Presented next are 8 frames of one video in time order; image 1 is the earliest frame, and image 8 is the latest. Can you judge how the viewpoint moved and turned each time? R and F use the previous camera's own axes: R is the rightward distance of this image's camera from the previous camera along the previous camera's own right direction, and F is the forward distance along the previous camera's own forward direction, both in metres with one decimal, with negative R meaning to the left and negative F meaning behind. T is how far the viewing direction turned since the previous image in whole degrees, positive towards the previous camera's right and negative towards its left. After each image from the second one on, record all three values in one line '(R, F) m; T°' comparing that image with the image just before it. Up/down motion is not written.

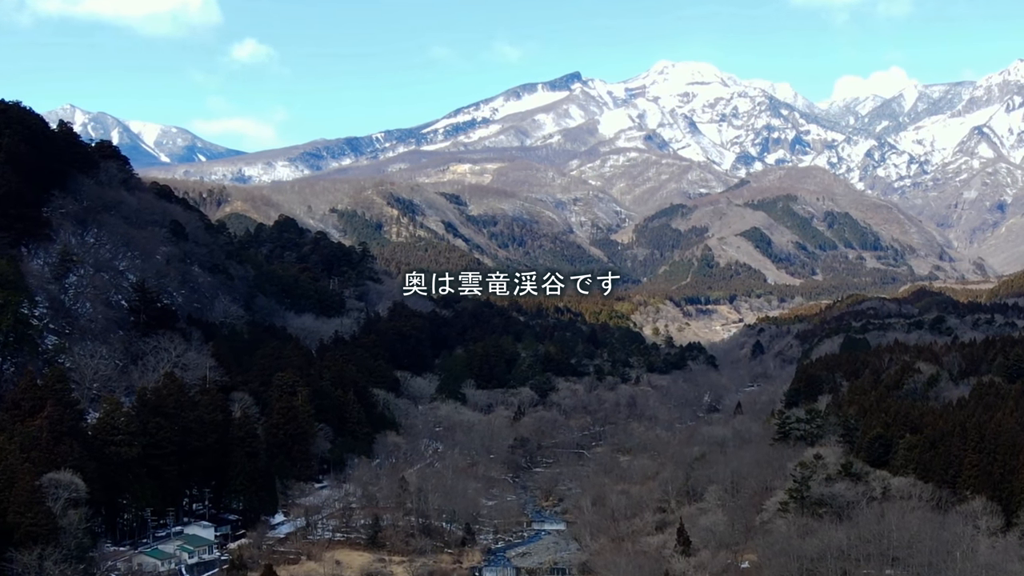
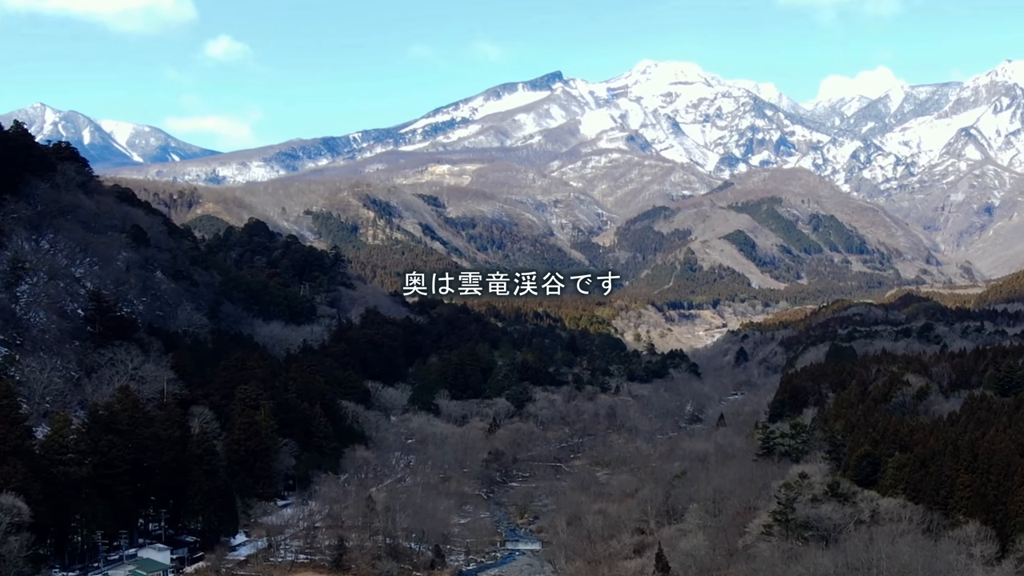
(+0.5, +2.7) m; +1°
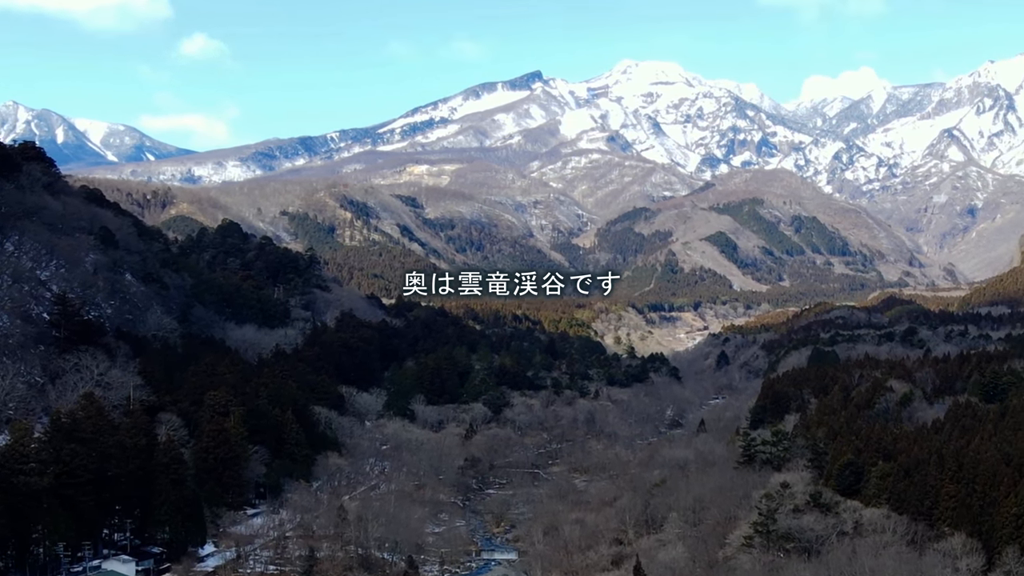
(+0.3, +1.4) m; +1°
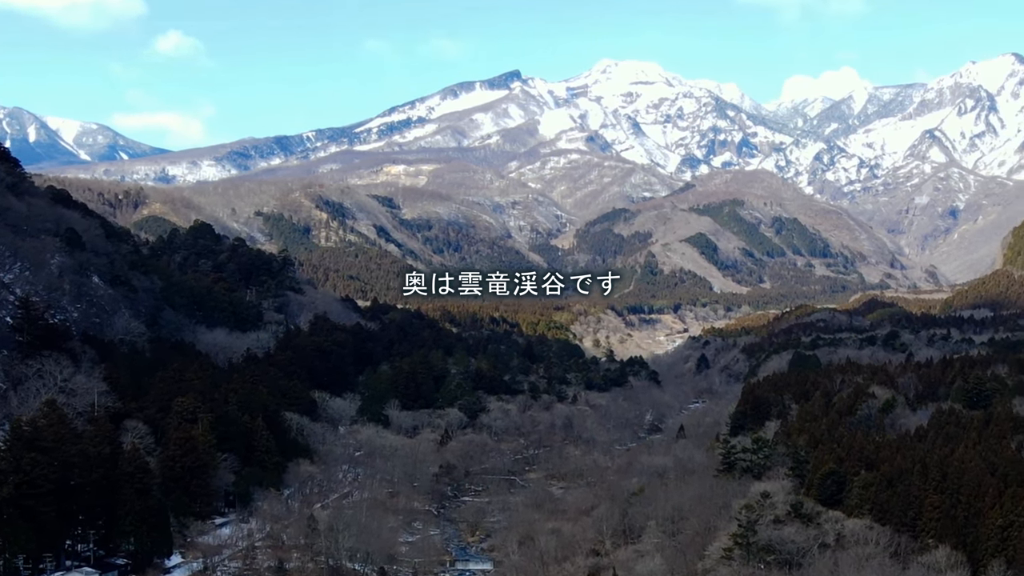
(+0.2, +1.4) m; +1°
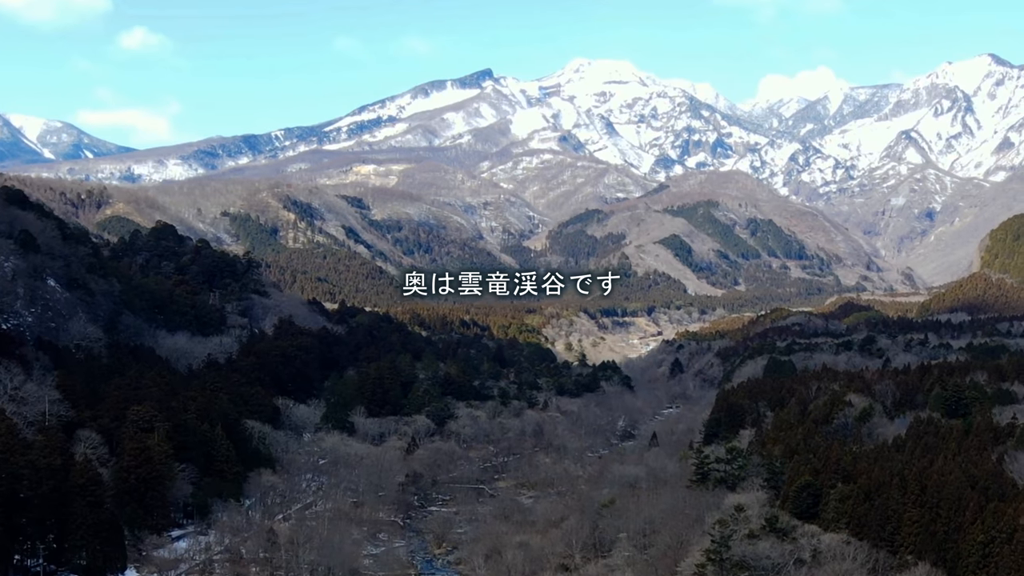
(+0.3, +1.8) m; +1°
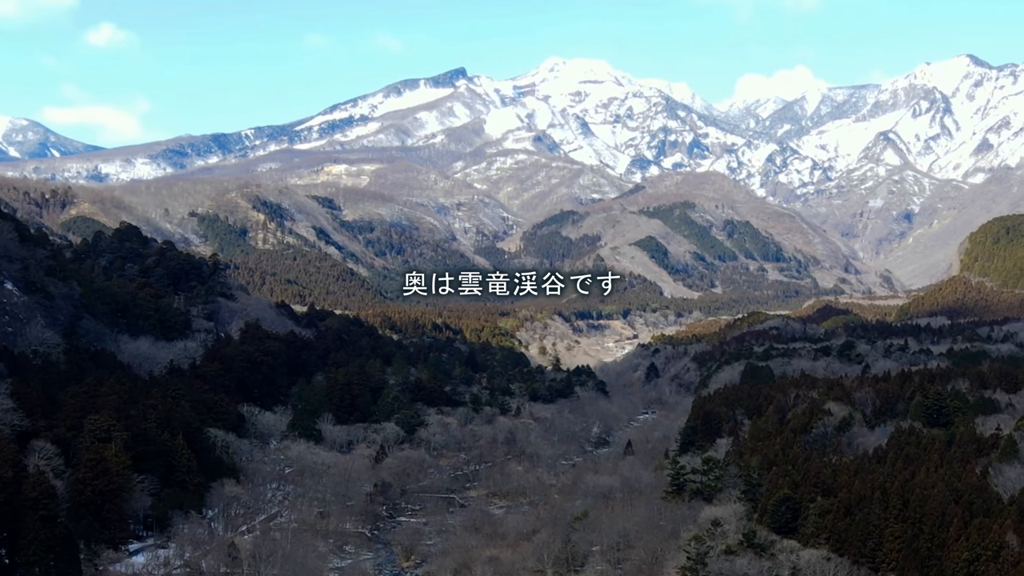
(+0.2, +1.7) m; +1°
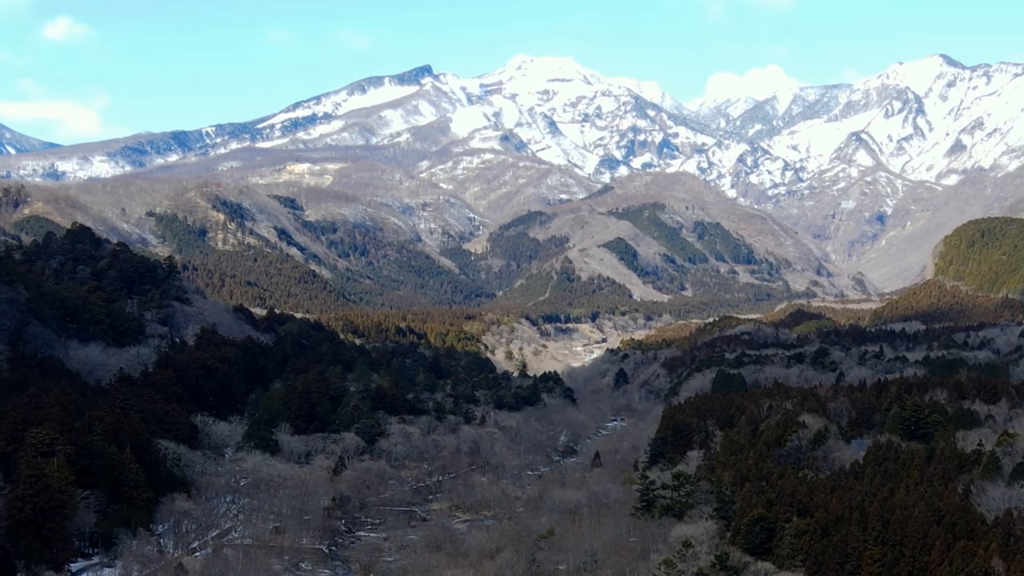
(+0.2, +2.3) m; +1°
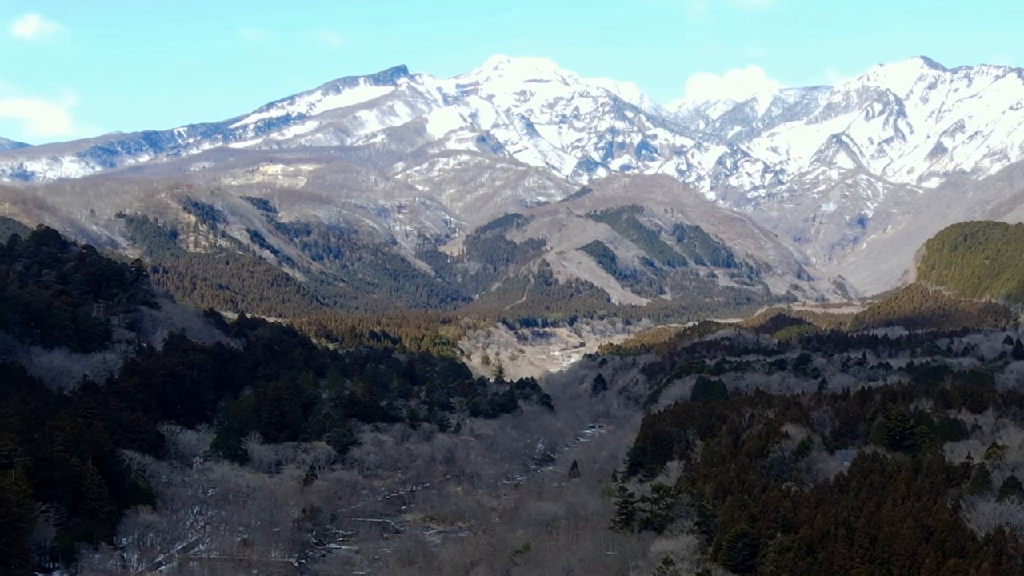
(+0.1, +1.6) m; +1°
